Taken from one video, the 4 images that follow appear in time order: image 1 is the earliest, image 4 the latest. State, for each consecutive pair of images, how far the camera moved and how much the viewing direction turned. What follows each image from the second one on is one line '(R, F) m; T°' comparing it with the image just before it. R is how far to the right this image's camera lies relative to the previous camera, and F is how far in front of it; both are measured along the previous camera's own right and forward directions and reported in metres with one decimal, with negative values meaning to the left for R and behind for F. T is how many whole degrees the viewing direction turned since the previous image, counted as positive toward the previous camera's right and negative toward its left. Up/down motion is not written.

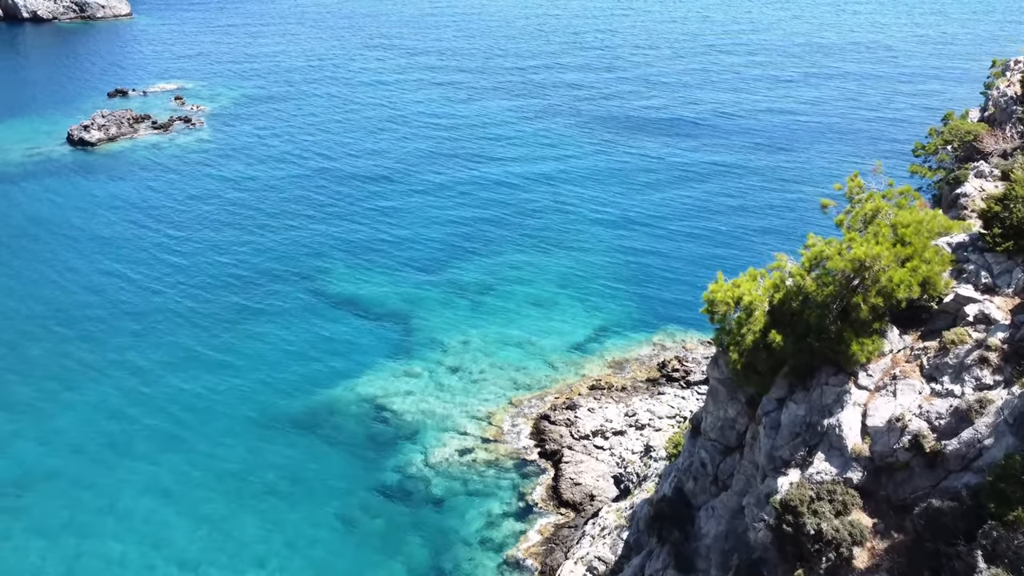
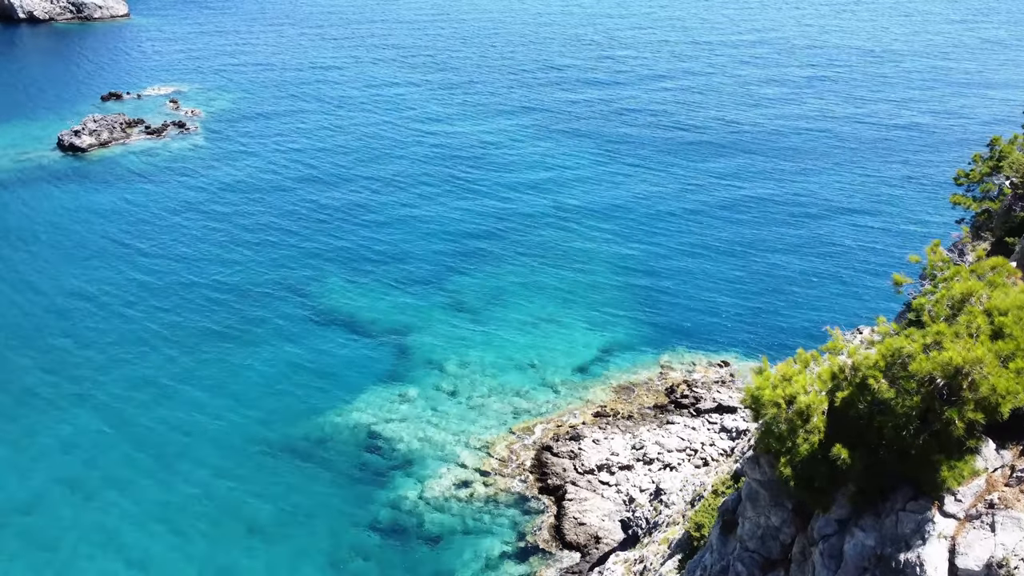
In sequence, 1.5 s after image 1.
(+0.1, +2.9) m; 0°
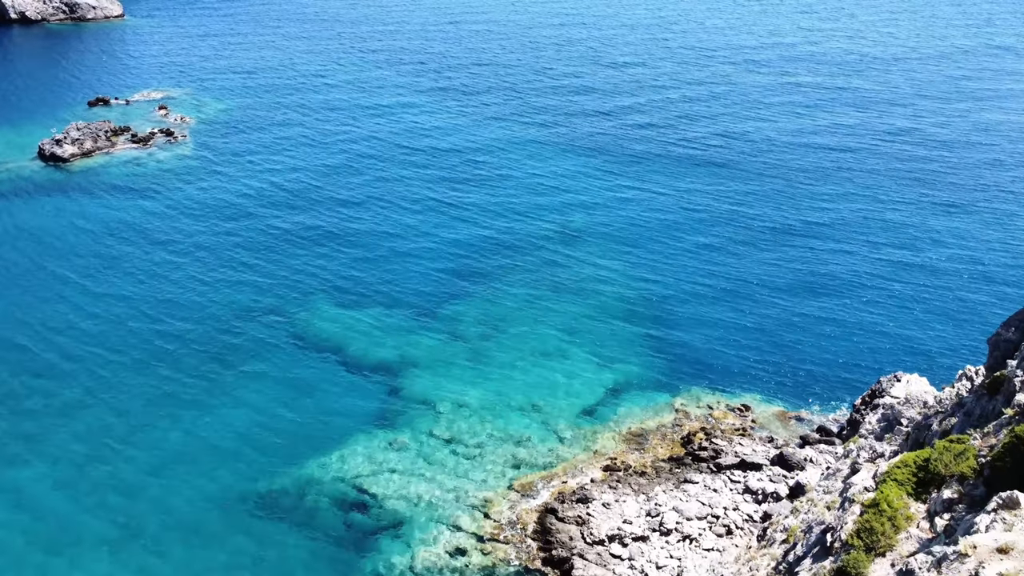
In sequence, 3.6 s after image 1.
(0.0, +5.1) m; 0°
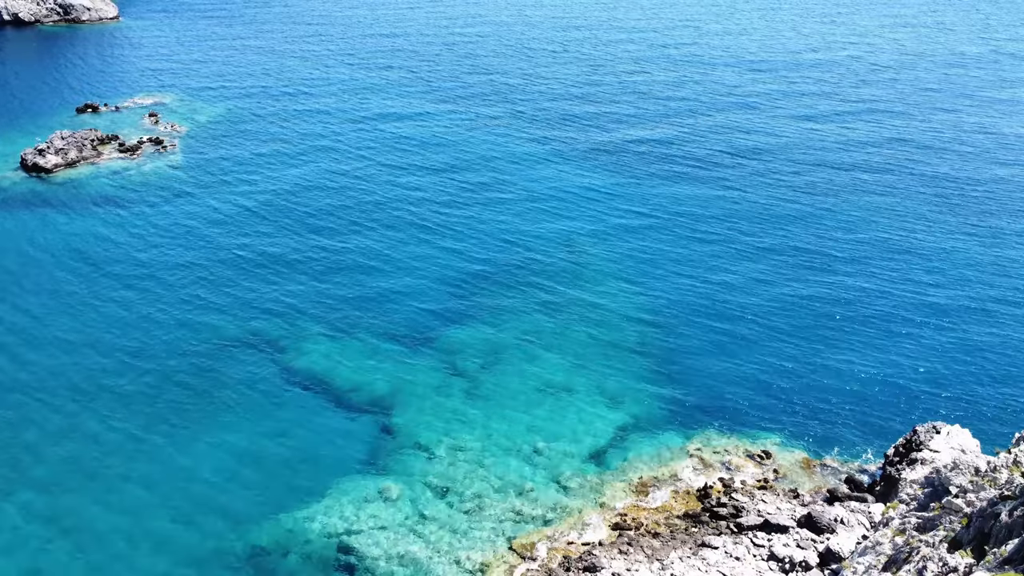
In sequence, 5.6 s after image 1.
(0.0, +4.4) m; 0°
